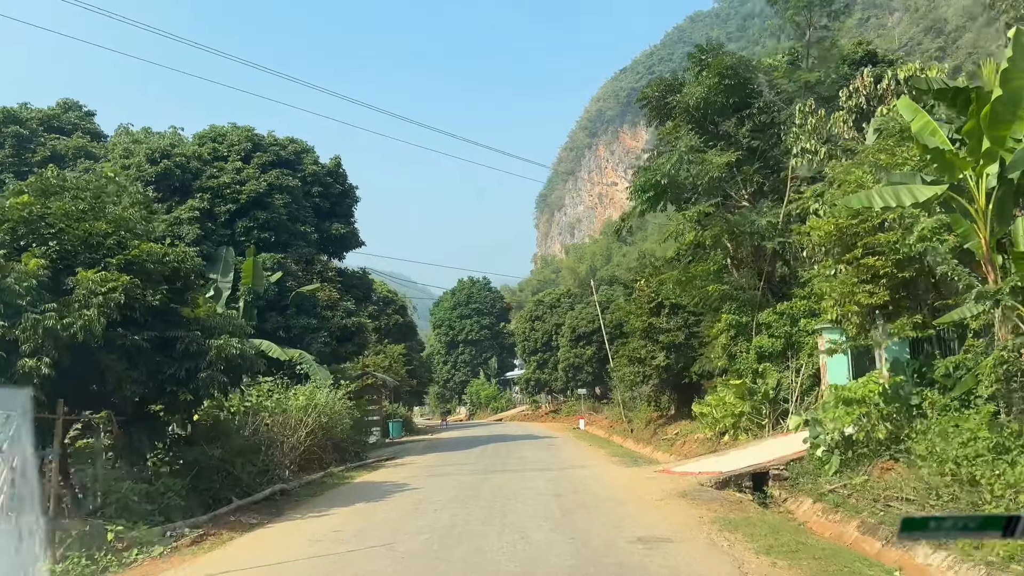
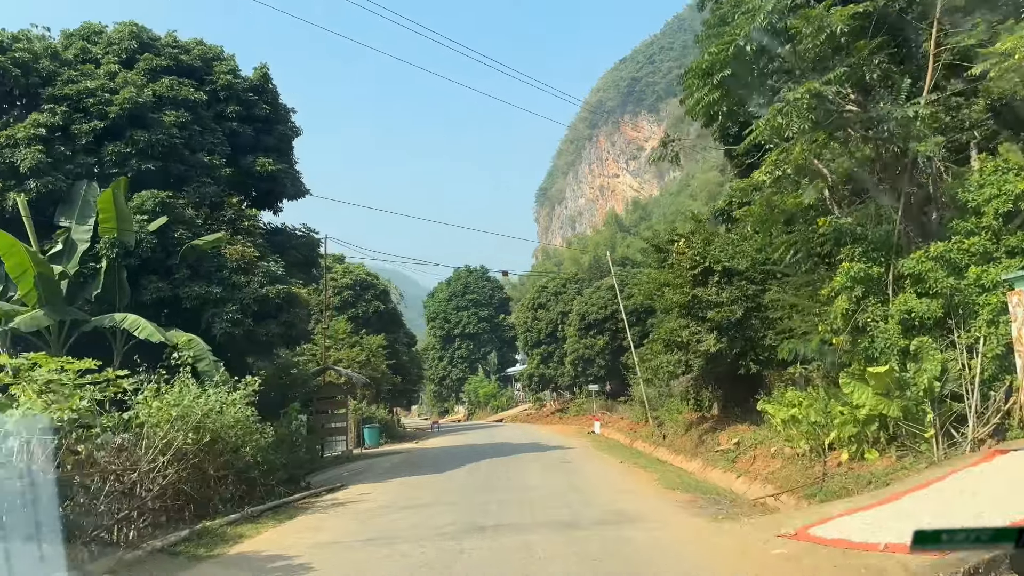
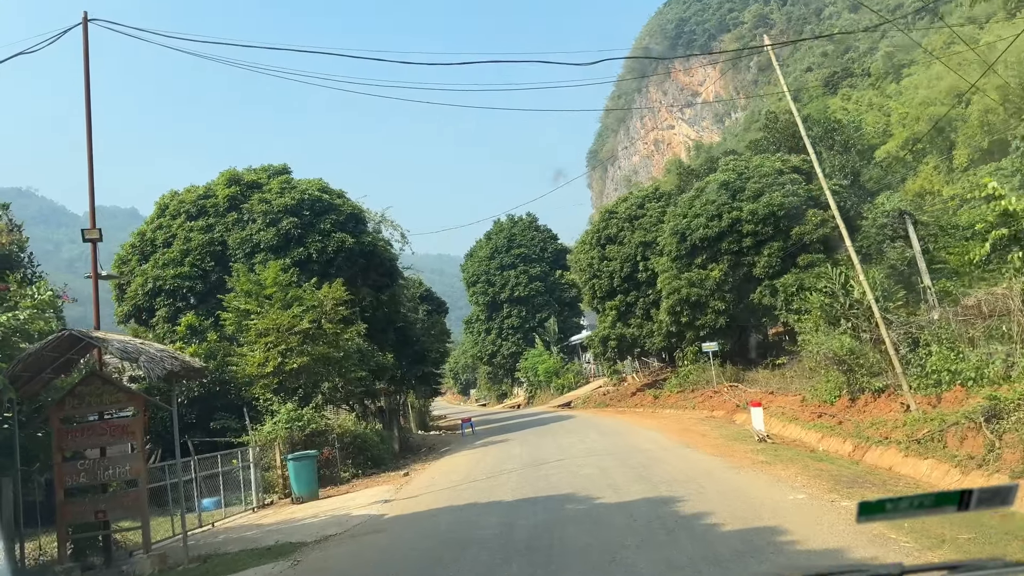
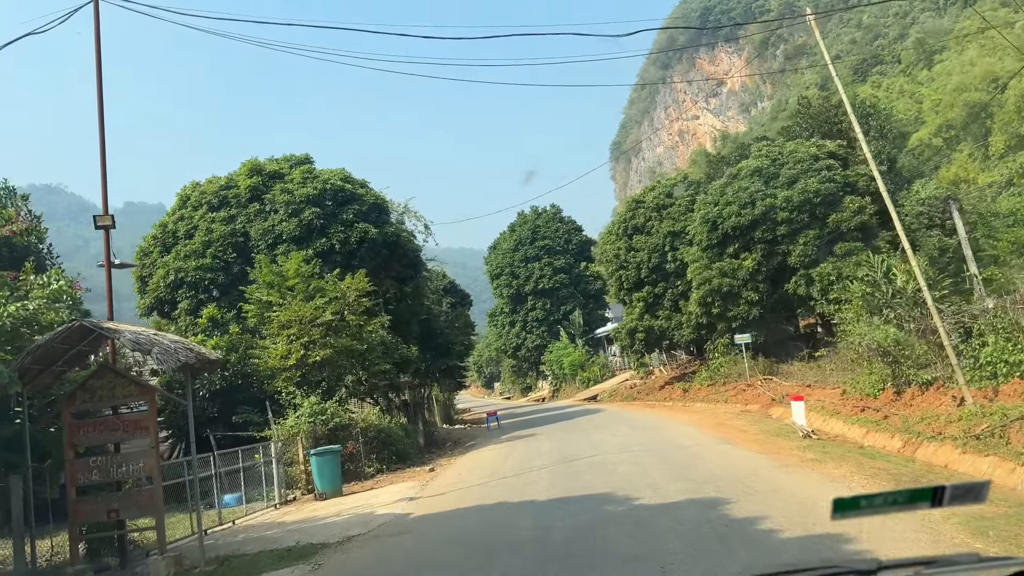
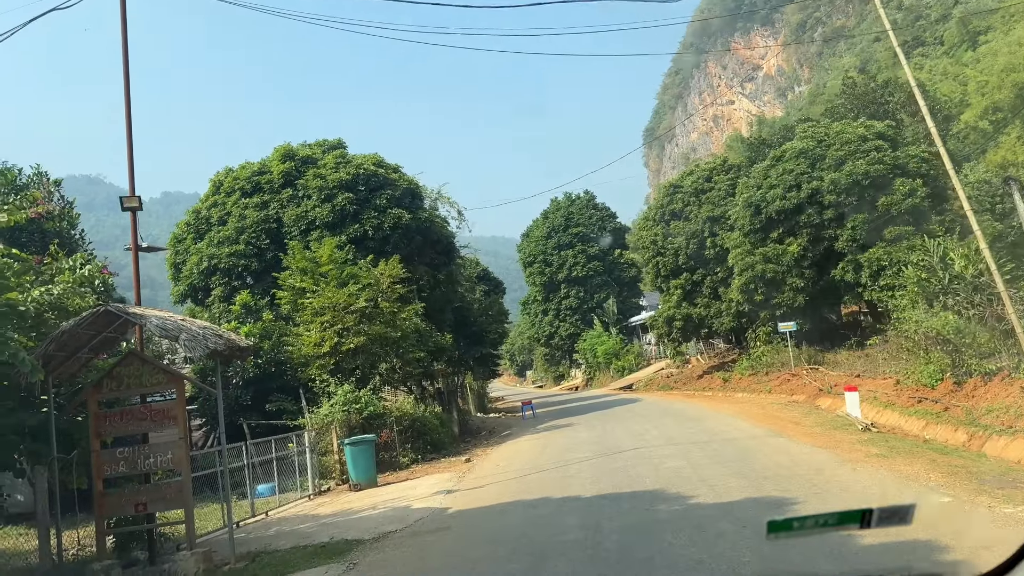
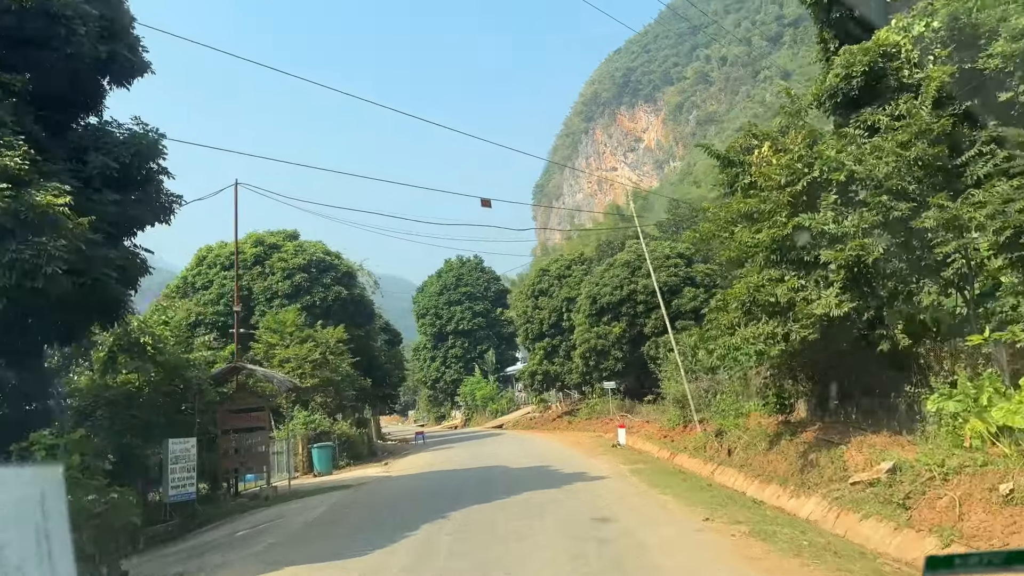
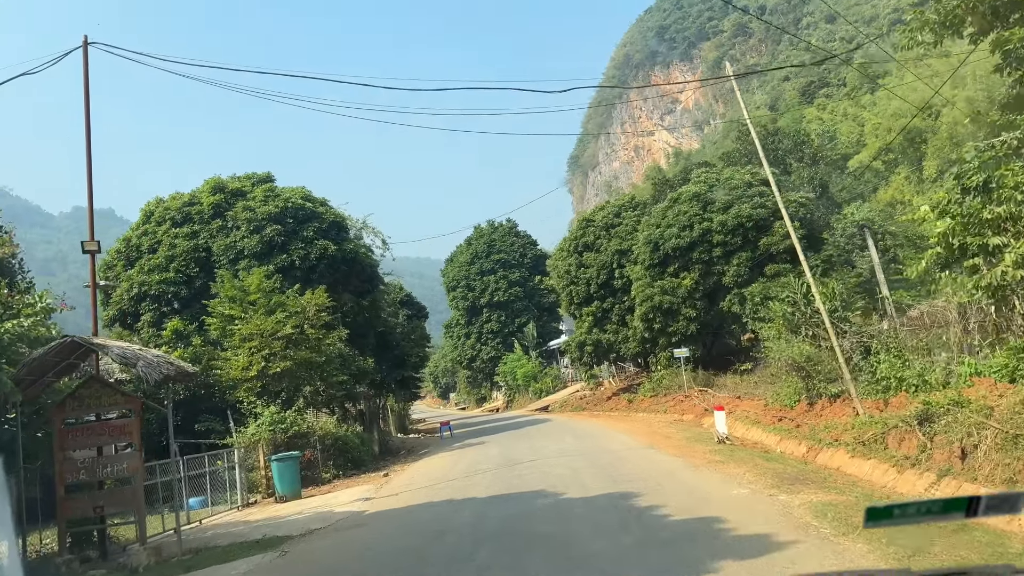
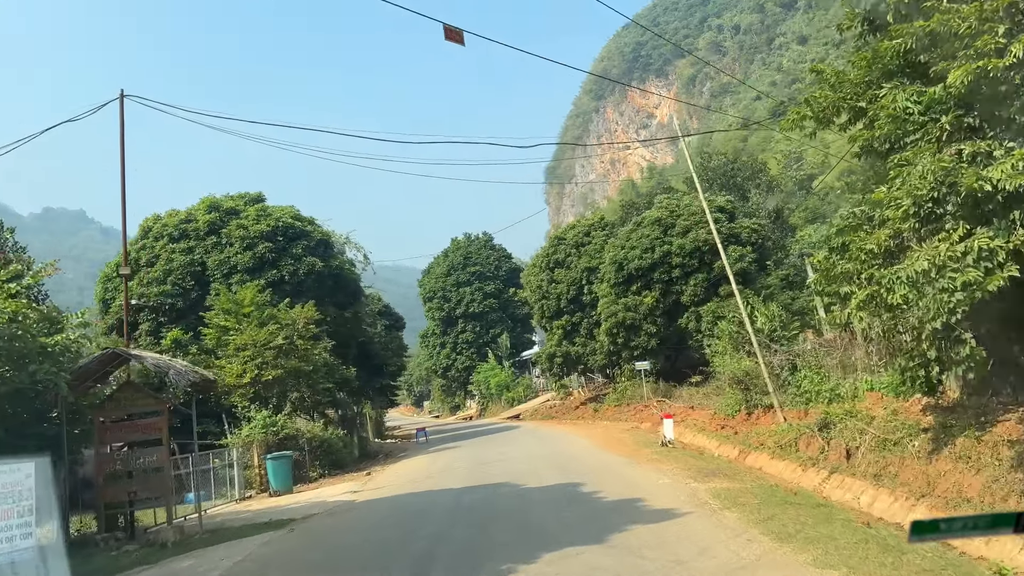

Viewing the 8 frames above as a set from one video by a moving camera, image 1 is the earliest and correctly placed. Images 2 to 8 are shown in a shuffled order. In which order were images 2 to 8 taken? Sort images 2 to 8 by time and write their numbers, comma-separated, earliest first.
2, 6, 8, 7, 3, 4, 5
